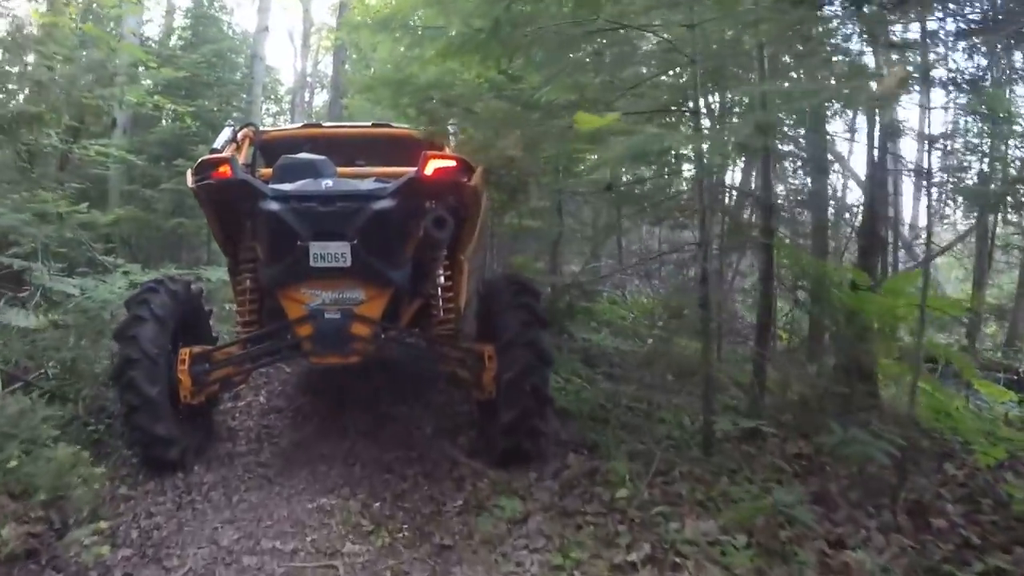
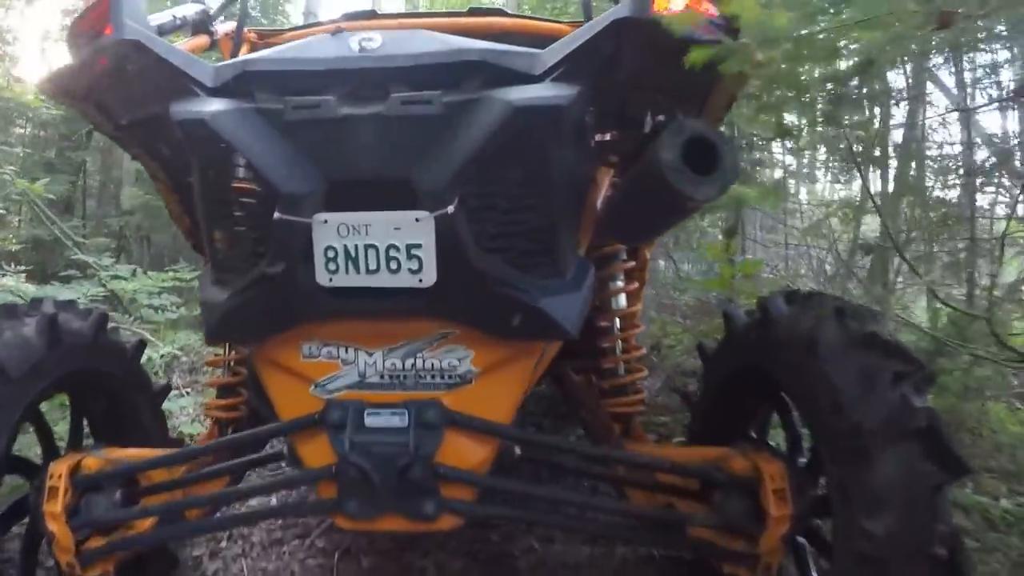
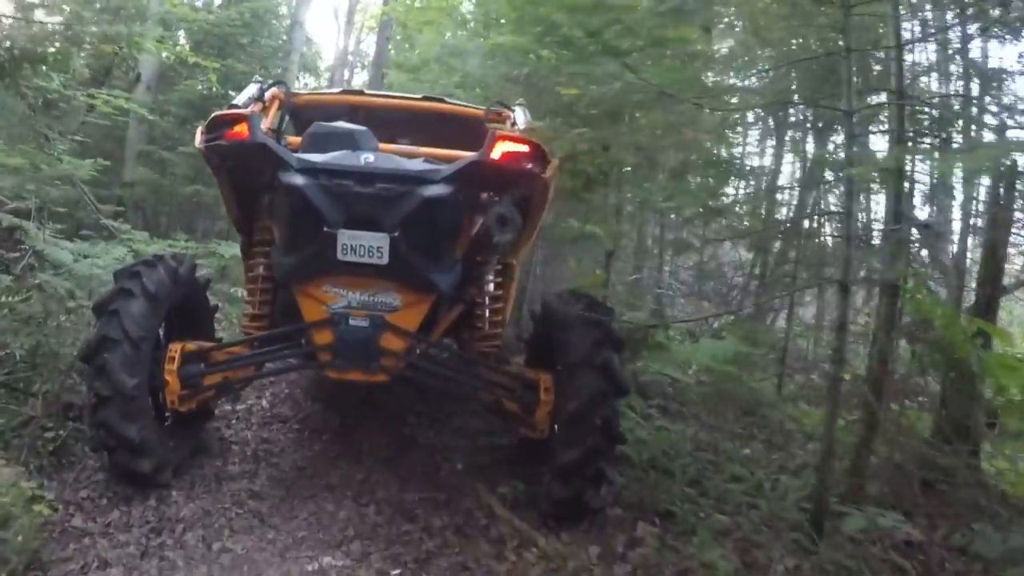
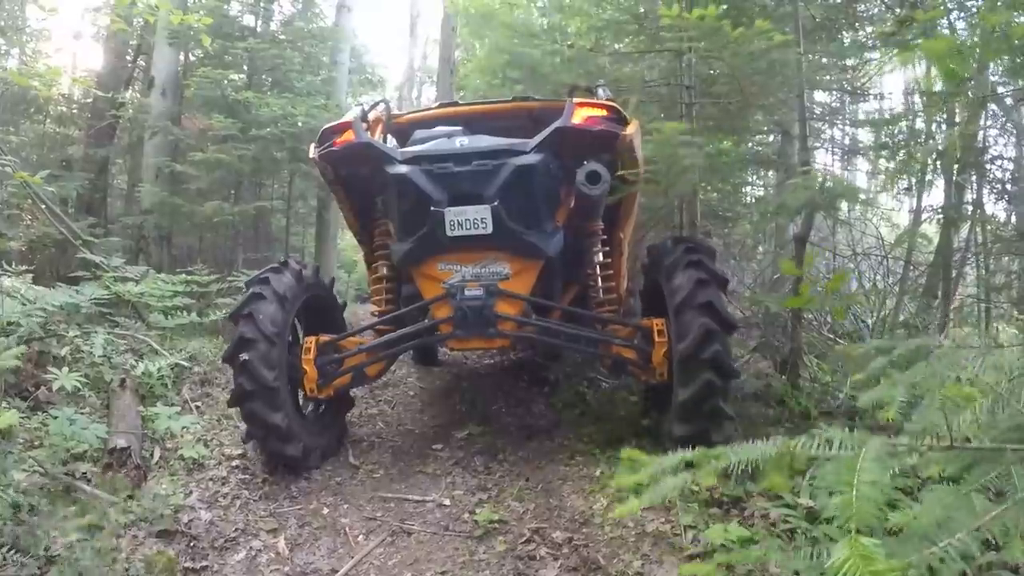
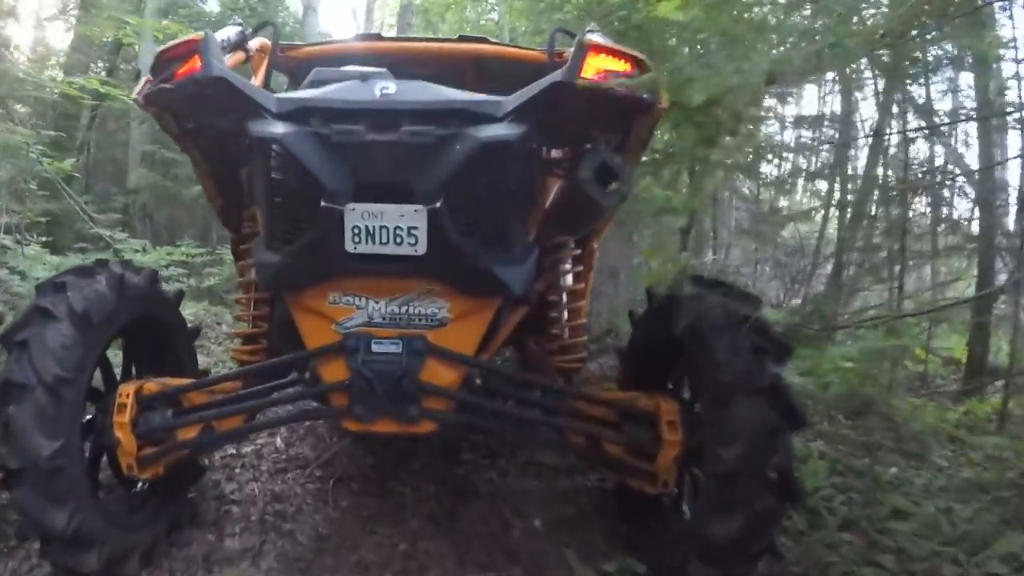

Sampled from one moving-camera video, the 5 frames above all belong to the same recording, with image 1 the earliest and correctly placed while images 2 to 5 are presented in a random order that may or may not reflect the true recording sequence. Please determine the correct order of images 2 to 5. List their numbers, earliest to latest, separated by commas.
3, 5, 2, 4
